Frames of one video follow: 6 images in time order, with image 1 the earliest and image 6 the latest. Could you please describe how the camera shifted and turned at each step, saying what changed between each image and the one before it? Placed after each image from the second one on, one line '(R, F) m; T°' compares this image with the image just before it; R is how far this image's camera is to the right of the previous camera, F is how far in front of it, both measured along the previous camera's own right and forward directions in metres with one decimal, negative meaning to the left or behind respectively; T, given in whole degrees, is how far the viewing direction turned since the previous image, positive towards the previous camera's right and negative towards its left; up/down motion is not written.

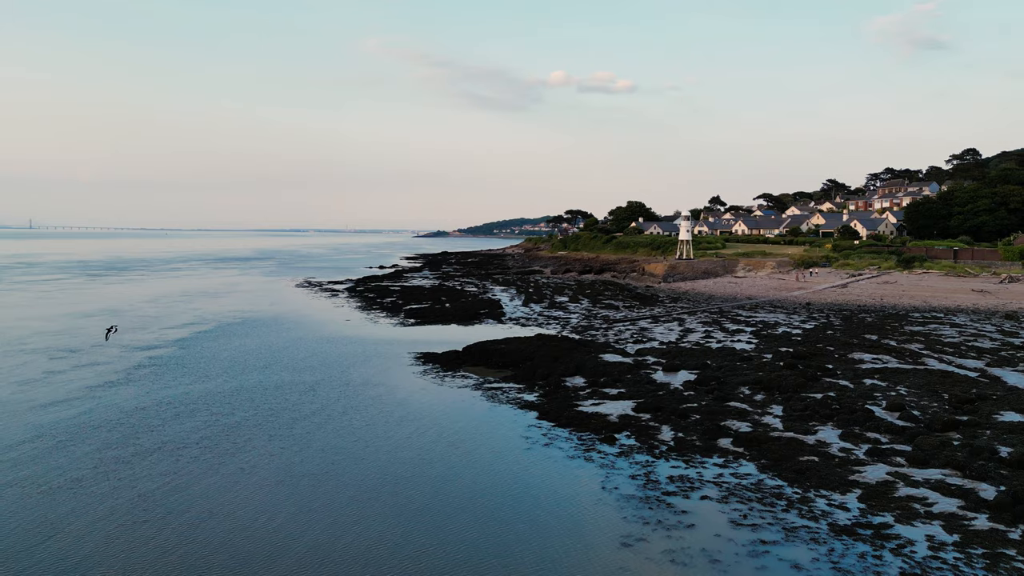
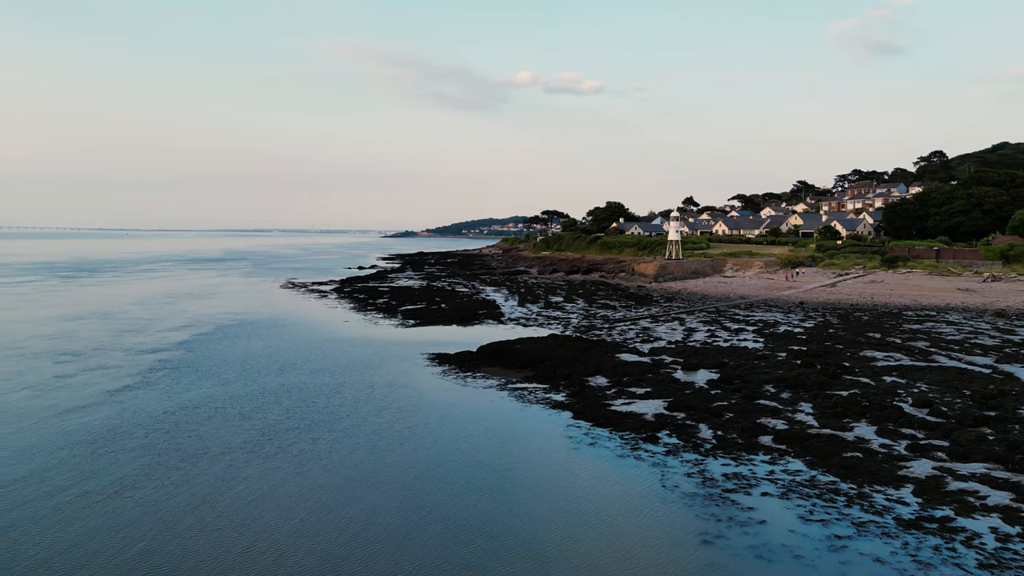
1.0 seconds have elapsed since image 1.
(-1.1, 0.0) m; +2°
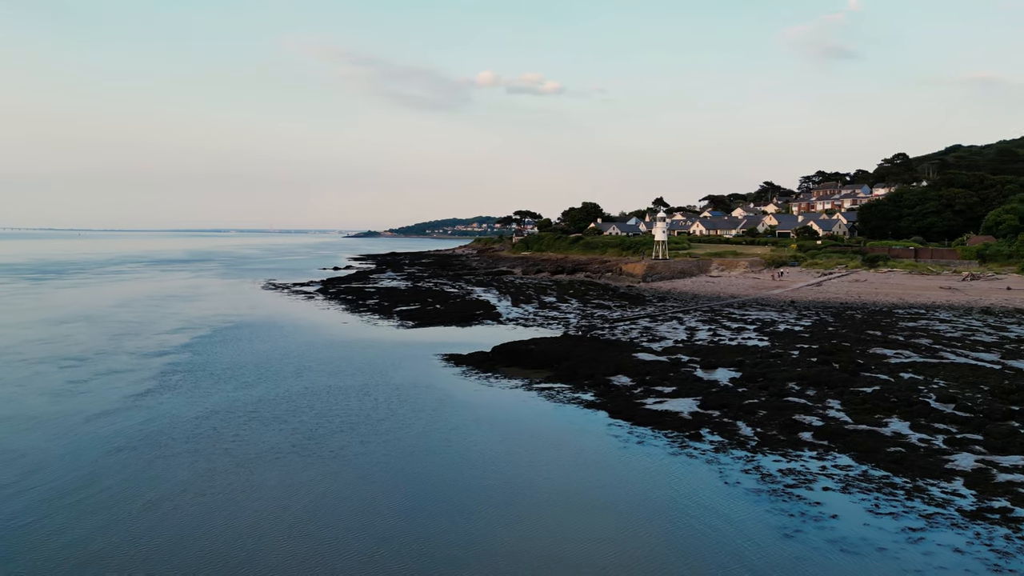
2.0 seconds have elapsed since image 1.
(-1.2, 0.0) m; +2°
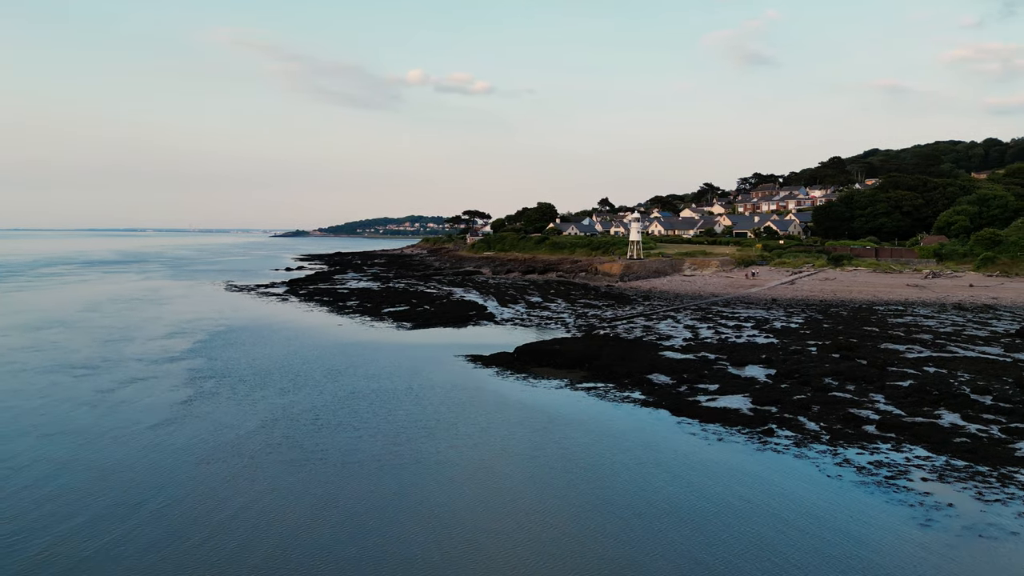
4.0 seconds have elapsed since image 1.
(-2.3, 0.0) m; +4°
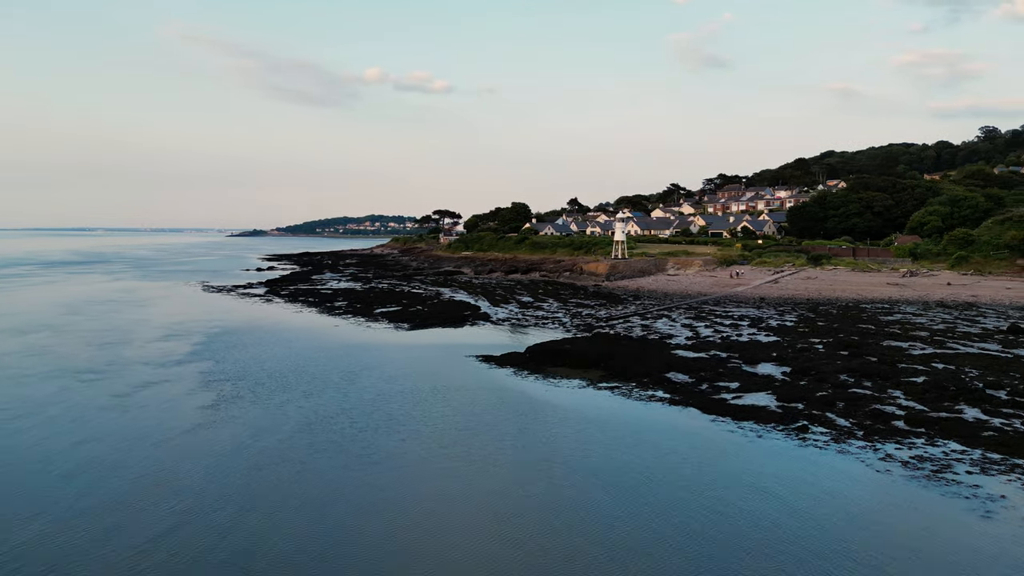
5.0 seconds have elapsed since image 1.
(-1.2, 0.0) m; +2°
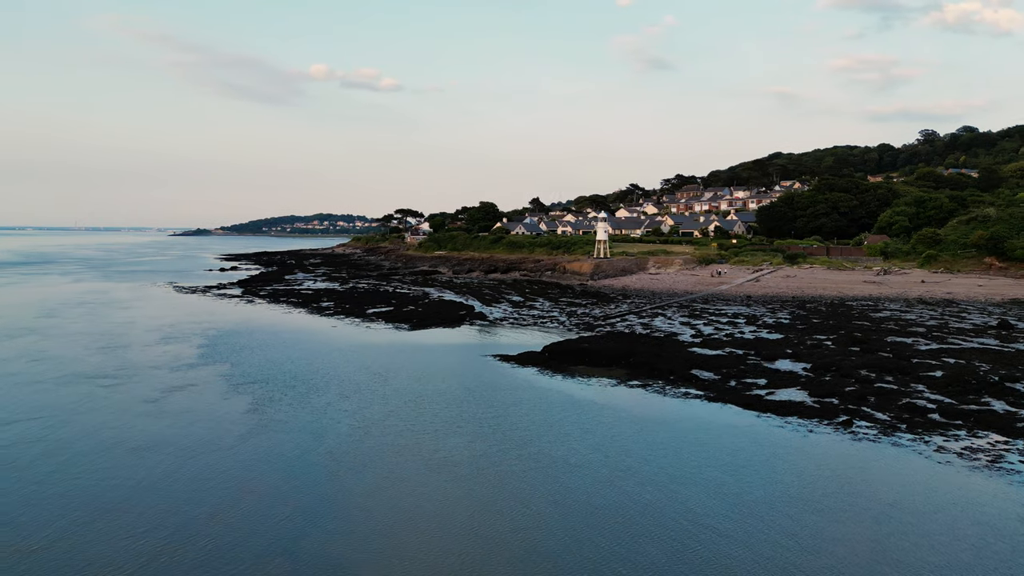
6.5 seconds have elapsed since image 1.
(-1.7, 0.0) m; +3°
